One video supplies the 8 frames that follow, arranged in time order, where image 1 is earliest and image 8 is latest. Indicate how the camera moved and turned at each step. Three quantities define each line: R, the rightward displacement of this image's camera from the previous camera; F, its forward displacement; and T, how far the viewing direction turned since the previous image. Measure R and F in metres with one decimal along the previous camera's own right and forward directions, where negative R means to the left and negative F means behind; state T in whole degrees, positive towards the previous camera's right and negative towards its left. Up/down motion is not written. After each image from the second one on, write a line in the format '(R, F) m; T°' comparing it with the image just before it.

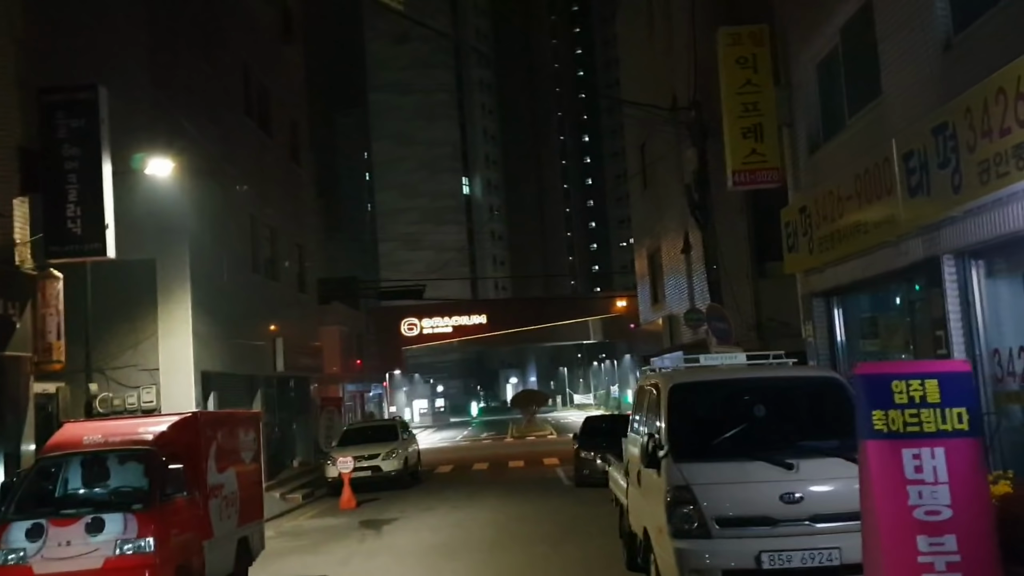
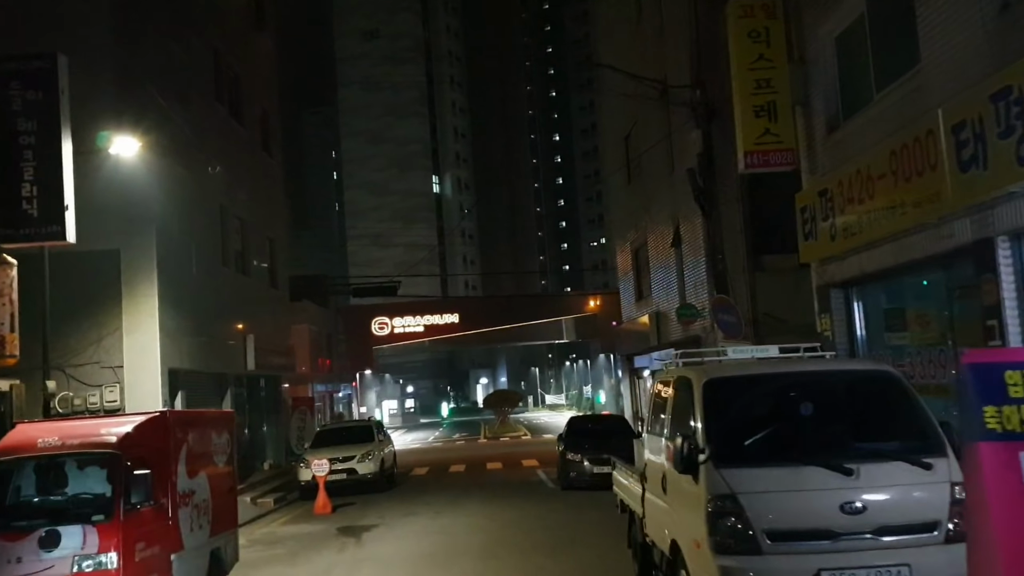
(-0.3, +1.0) m; +1°
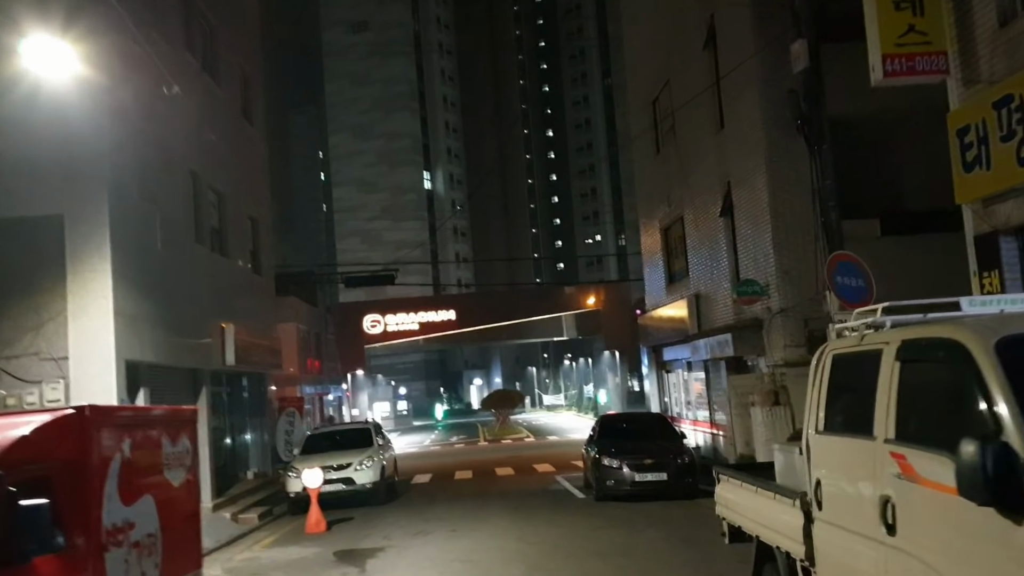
(-0.5, +3.1) m; +1°
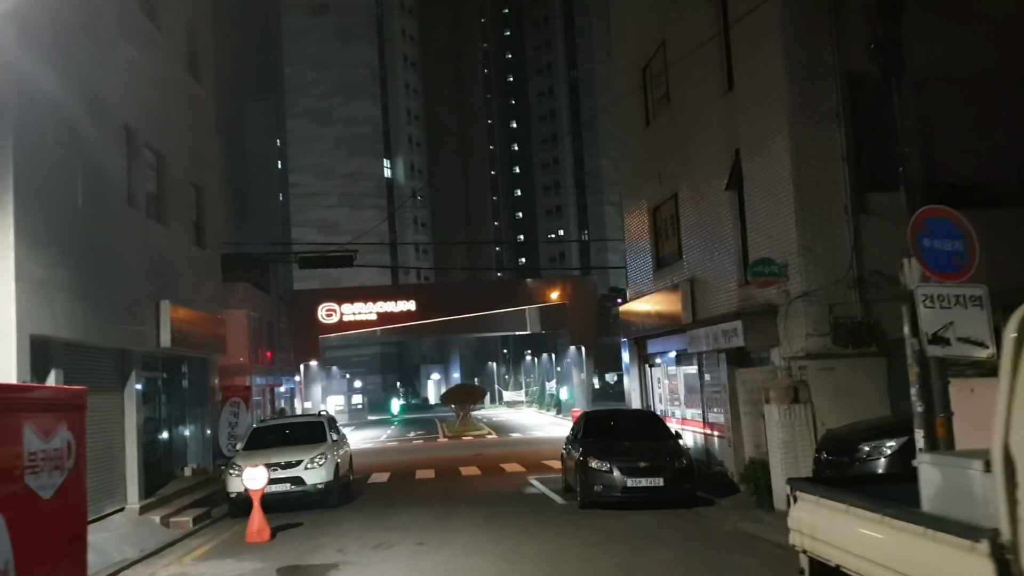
(-0.2, +2.2) m; +2°
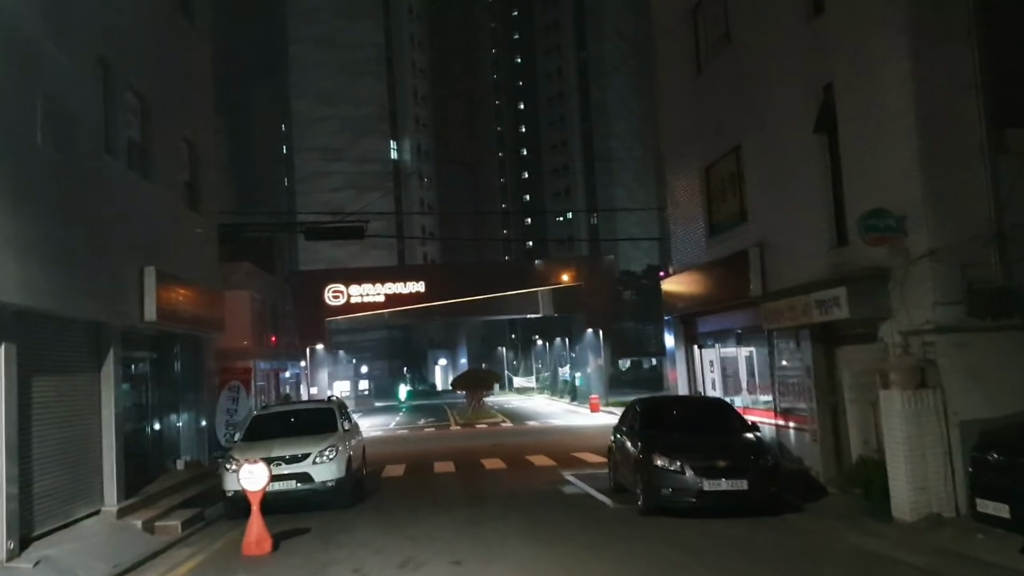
(-0.5, +2.6) m; 0°
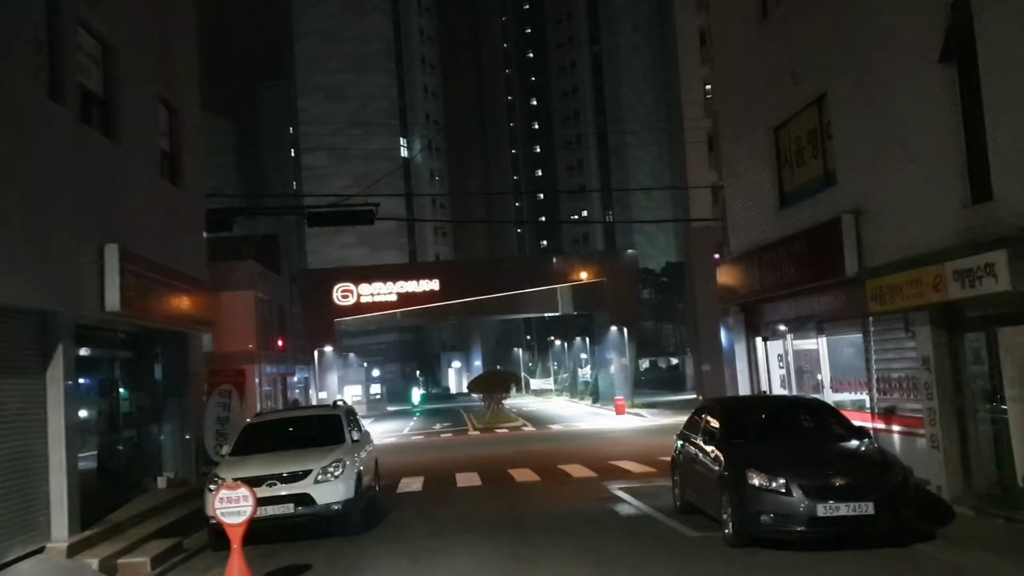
(-0.3, +2.8) m; 0°
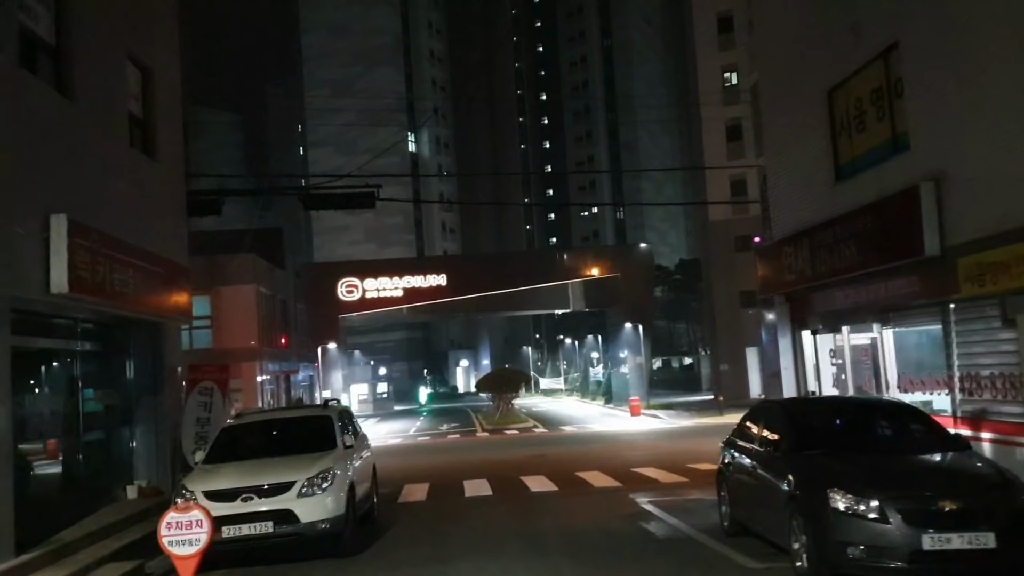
(-0.1, +1.9) m; 0°
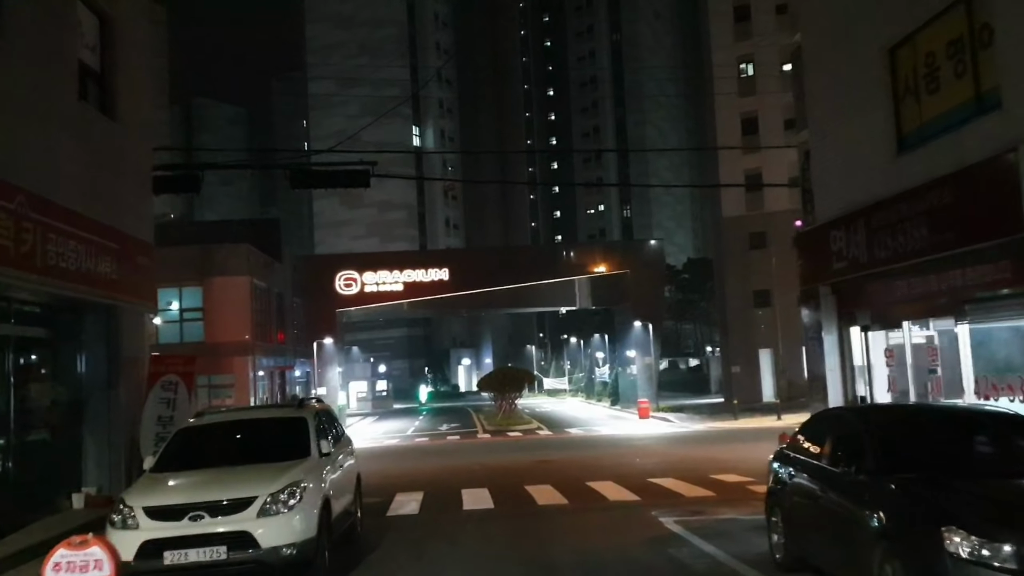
(0.0, +2.0) m; 0°
